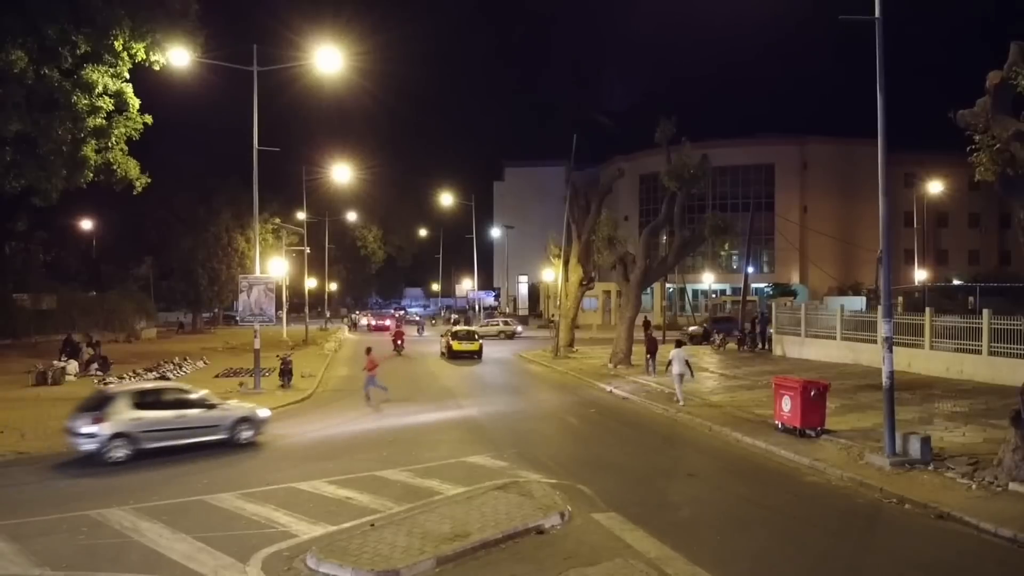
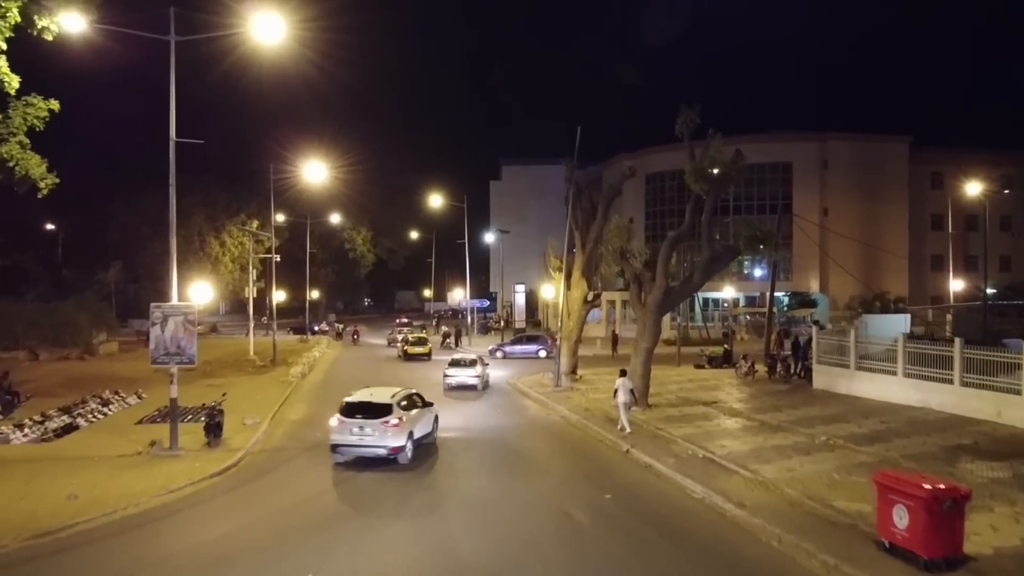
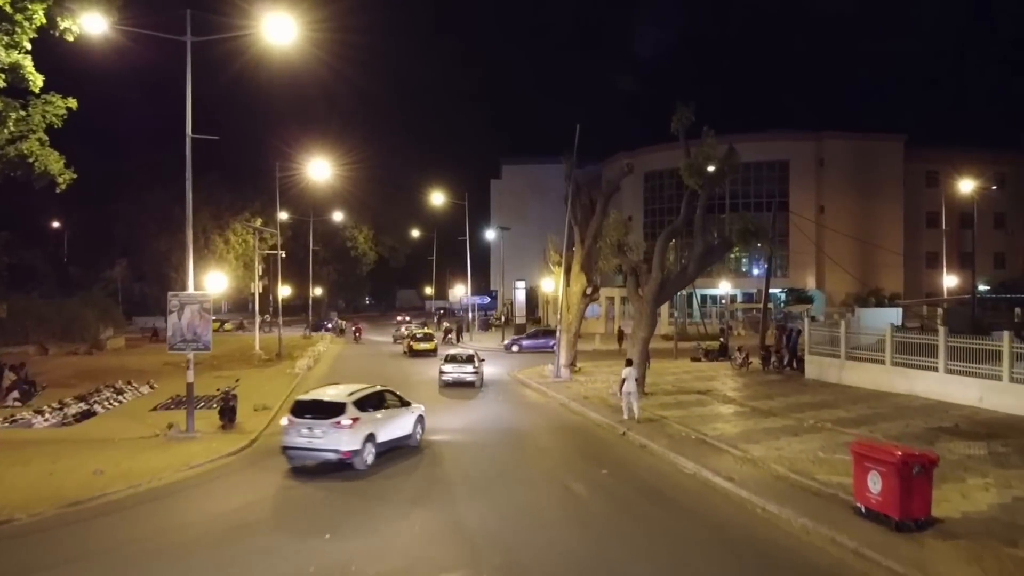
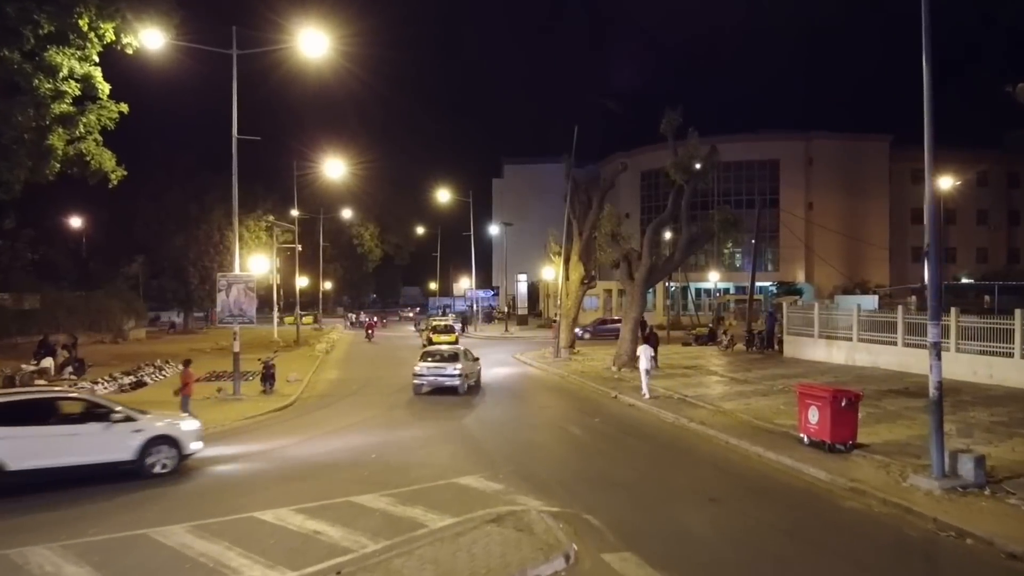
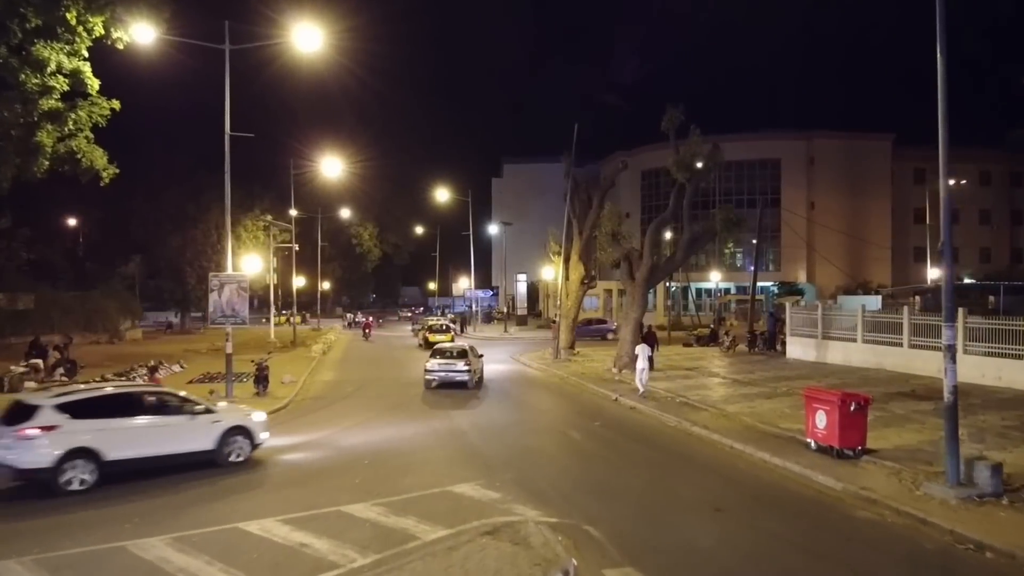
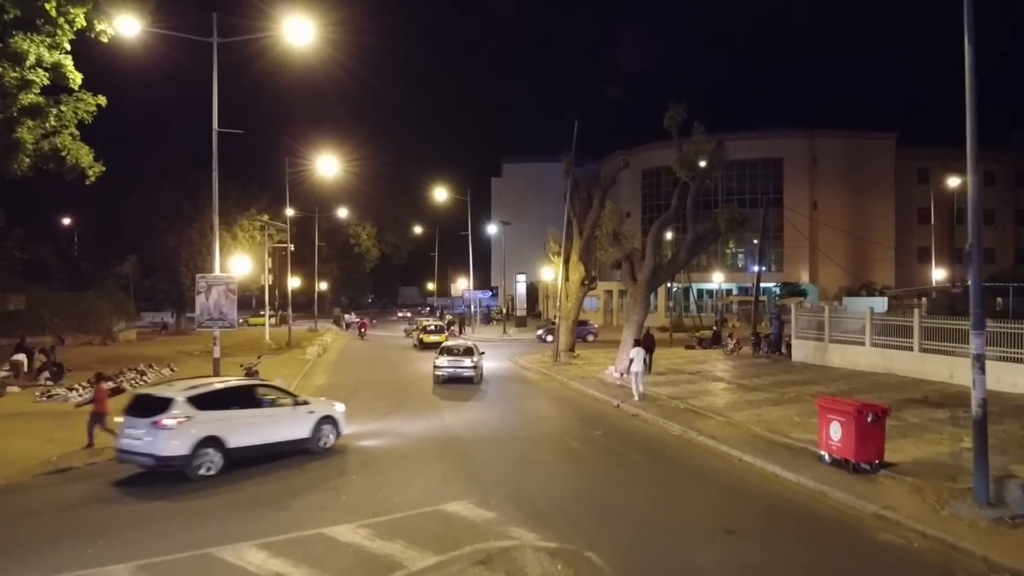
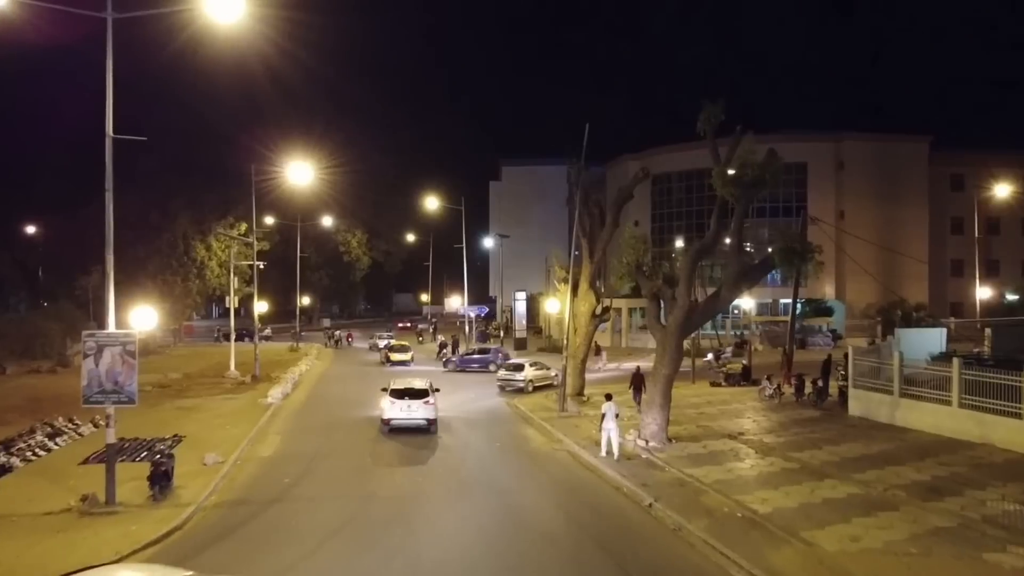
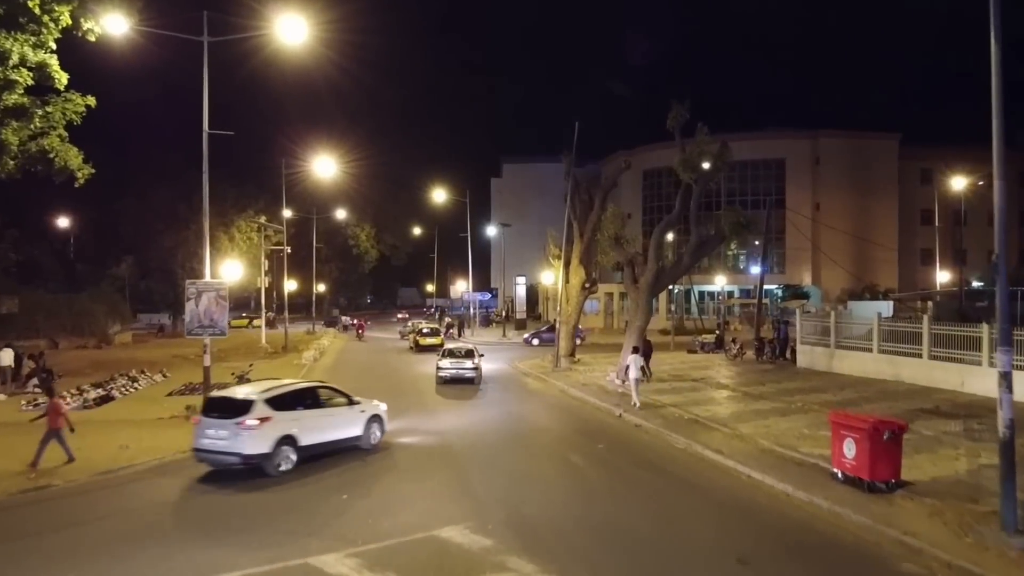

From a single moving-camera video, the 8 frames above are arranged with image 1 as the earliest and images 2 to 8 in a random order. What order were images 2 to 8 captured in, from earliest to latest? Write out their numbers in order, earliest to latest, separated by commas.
4, 5, 6, 8, 3, 2, 7
